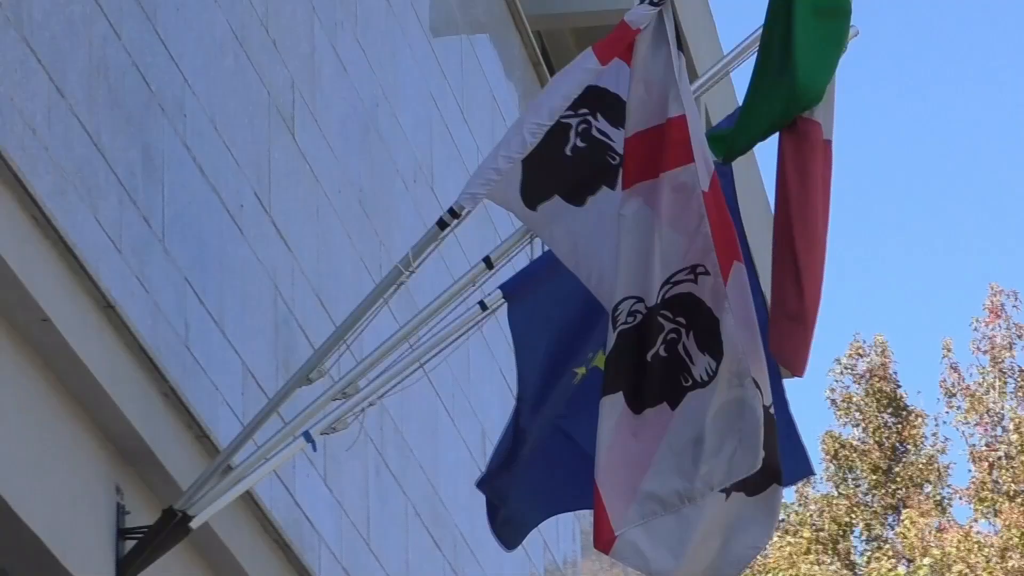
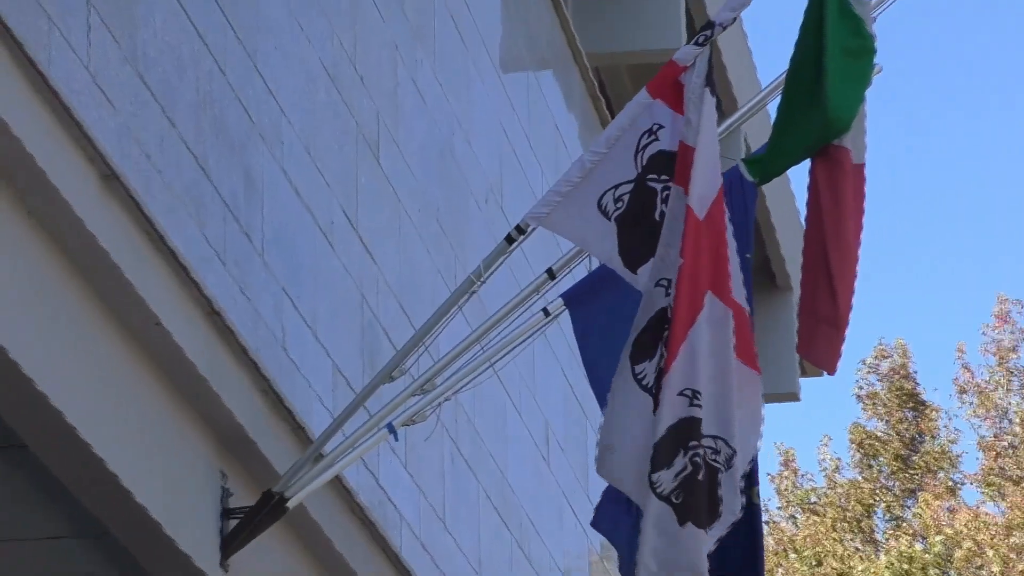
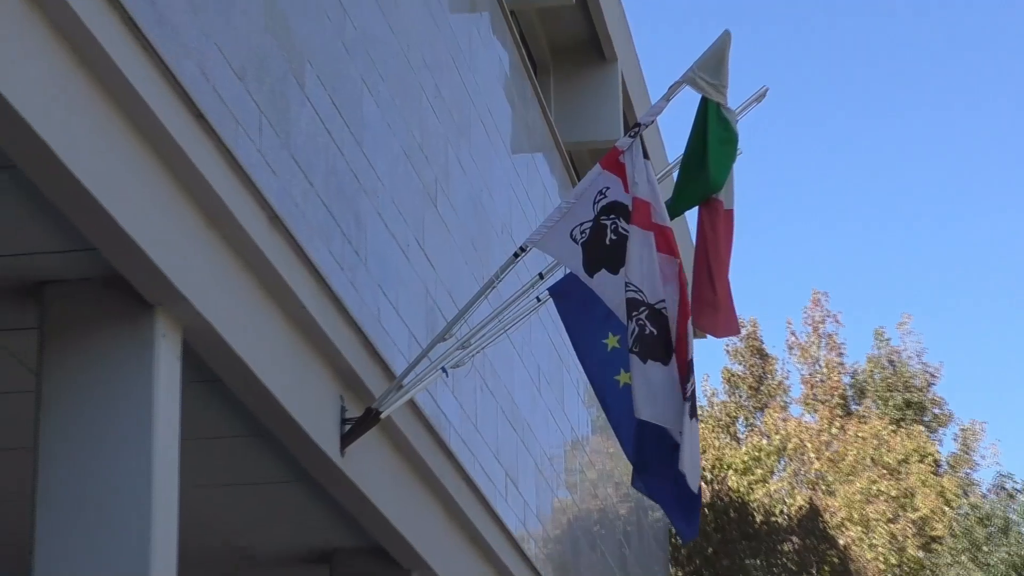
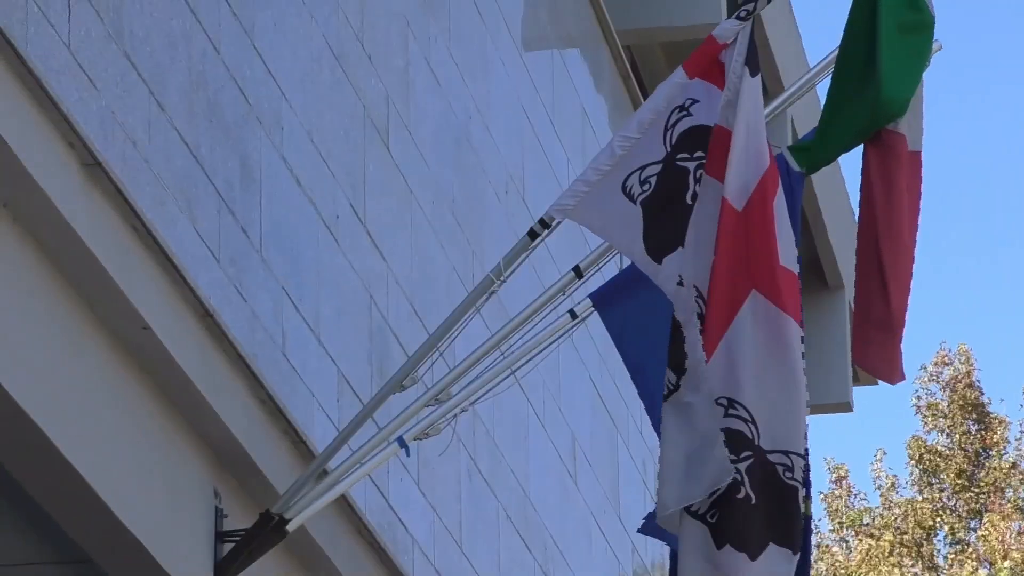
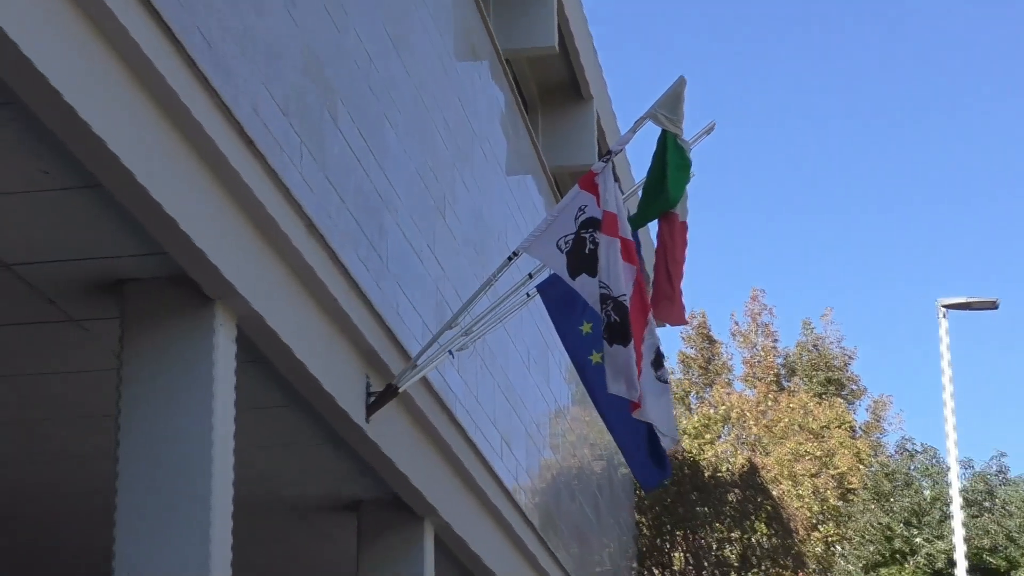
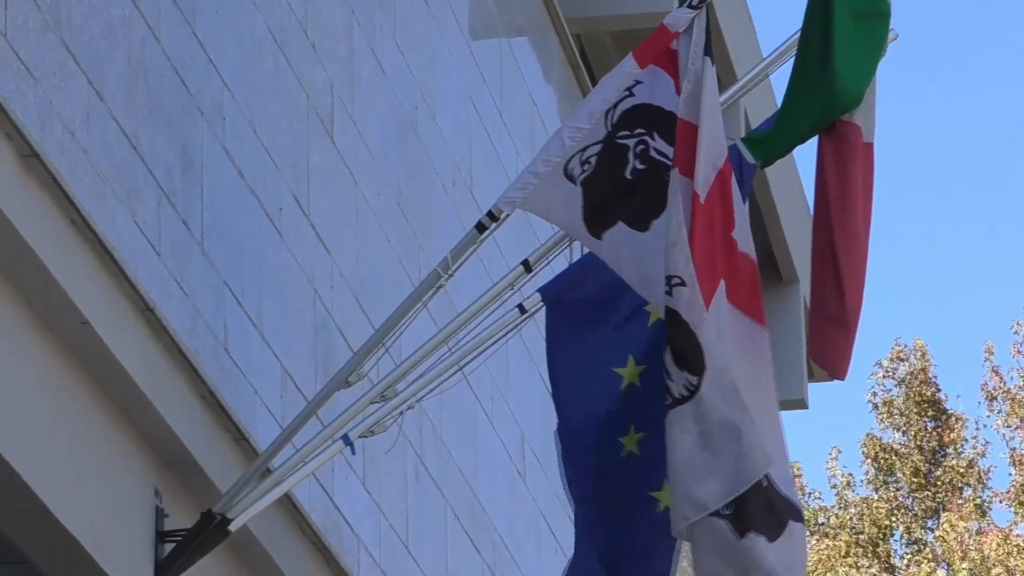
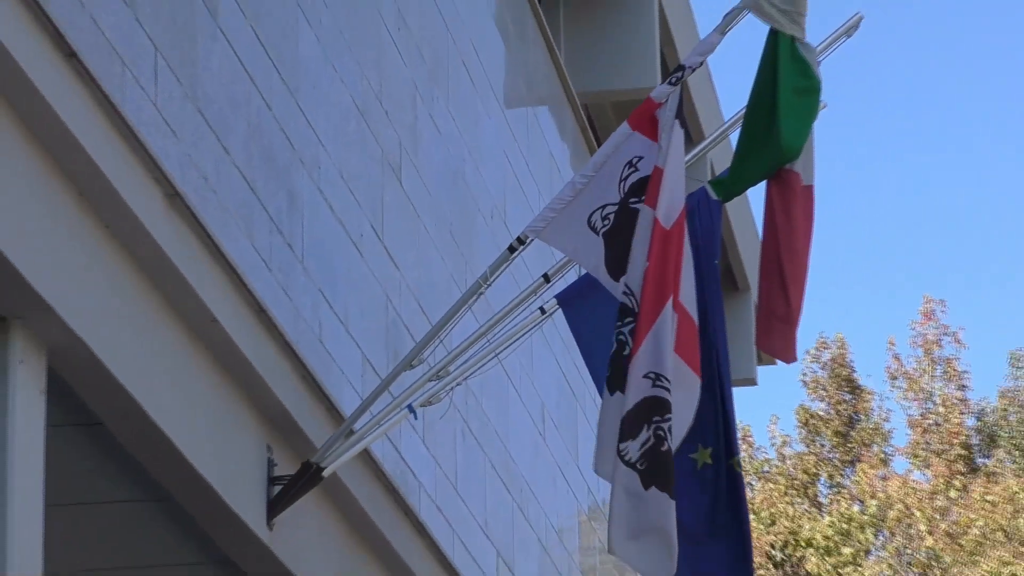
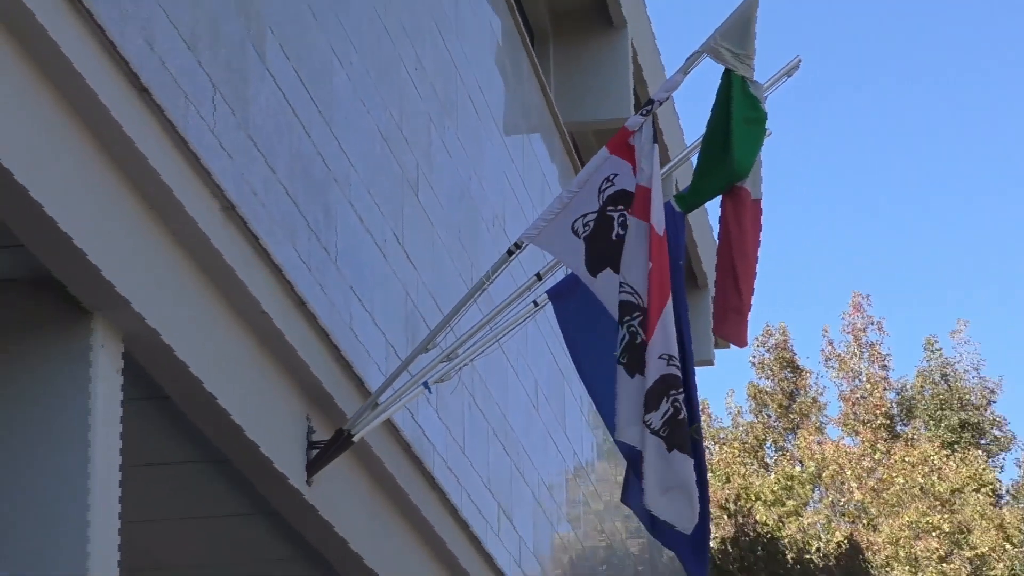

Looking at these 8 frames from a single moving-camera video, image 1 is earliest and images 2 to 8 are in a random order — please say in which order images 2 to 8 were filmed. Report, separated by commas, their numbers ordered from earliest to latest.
6, 4, 2, 7, 8, 3, 5
